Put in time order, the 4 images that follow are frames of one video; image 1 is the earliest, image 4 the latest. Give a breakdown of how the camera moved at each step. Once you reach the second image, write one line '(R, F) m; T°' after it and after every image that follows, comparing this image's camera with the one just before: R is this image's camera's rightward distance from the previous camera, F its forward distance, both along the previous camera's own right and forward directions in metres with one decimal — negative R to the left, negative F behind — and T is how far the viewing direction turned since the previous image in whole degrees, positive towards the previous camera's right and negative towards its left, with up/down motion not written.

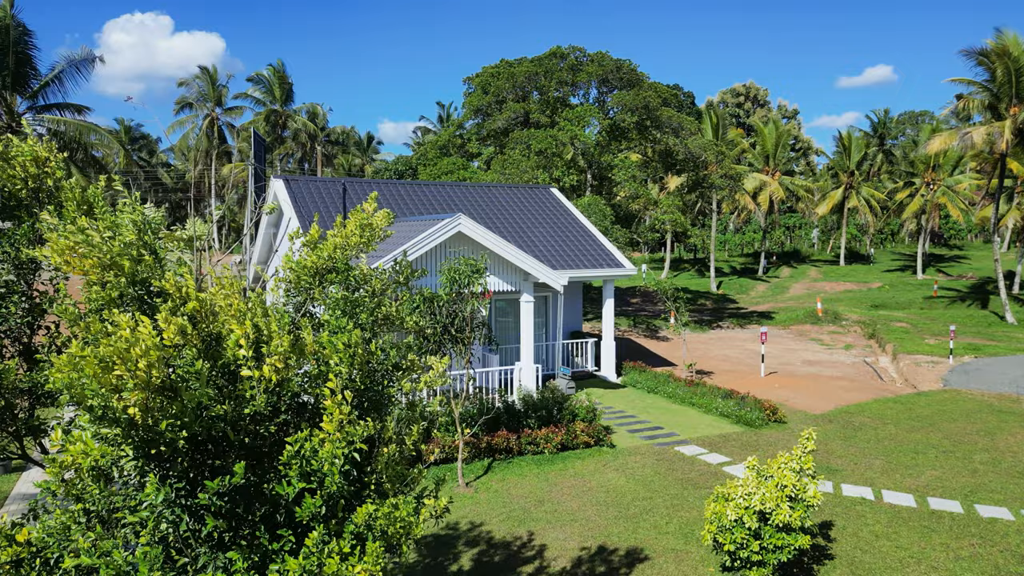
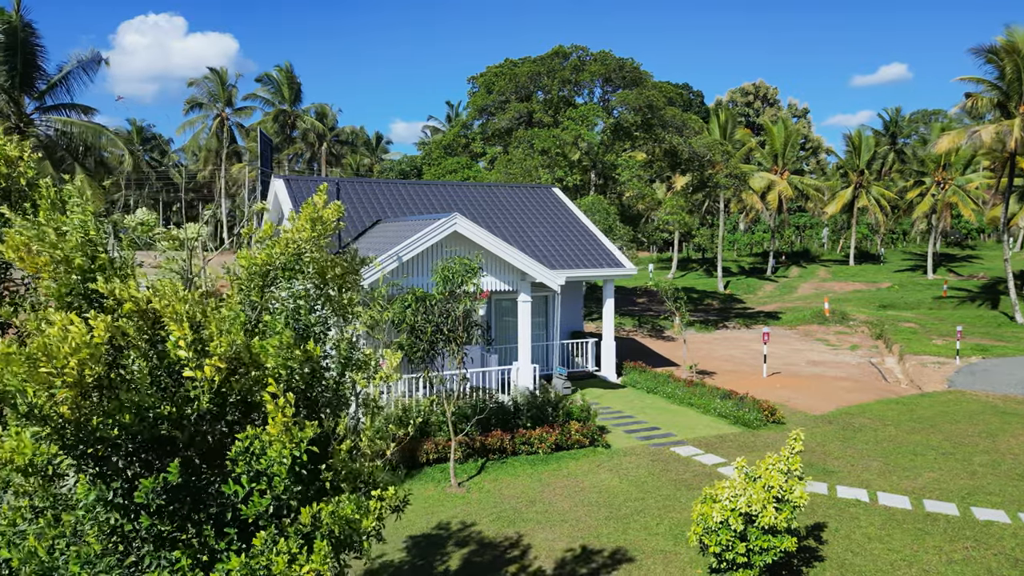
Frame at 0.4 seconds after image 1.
(+0.3, 0.0) m; -1°
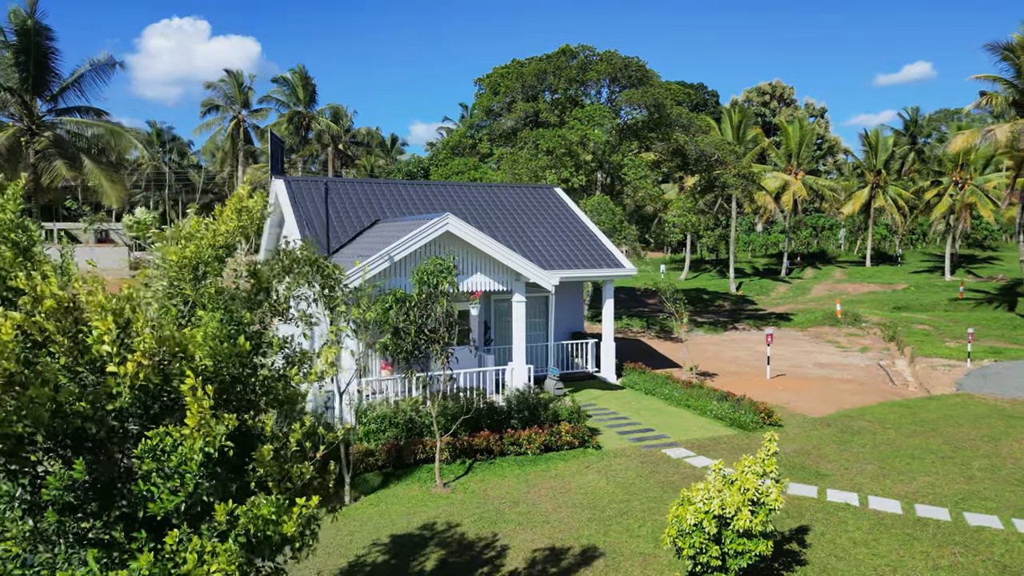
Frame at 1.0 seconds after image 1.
(+0.5, 0.0) m; -1°
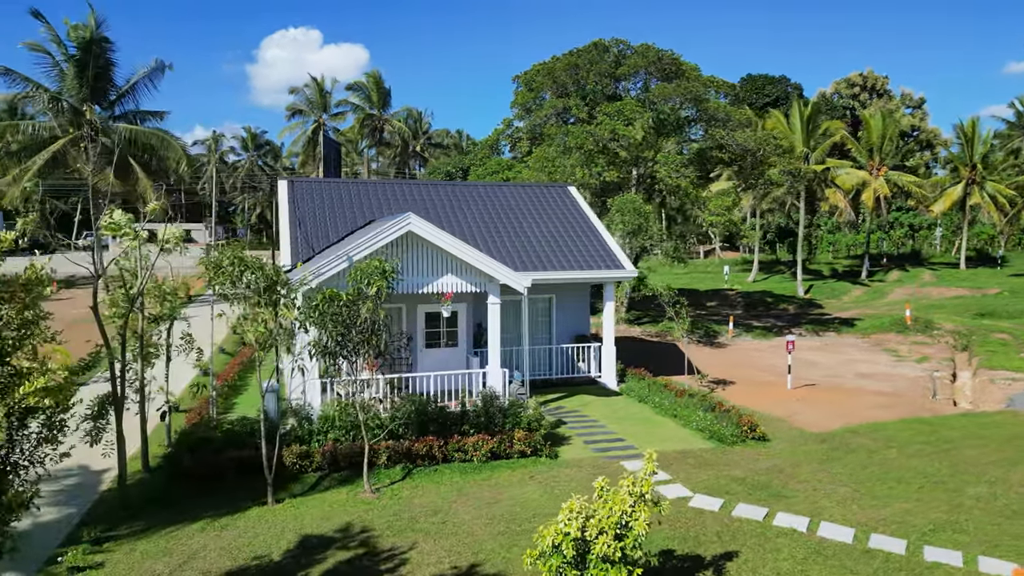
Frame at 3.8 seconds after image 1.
(+2.5, +0.5) m; -7°
